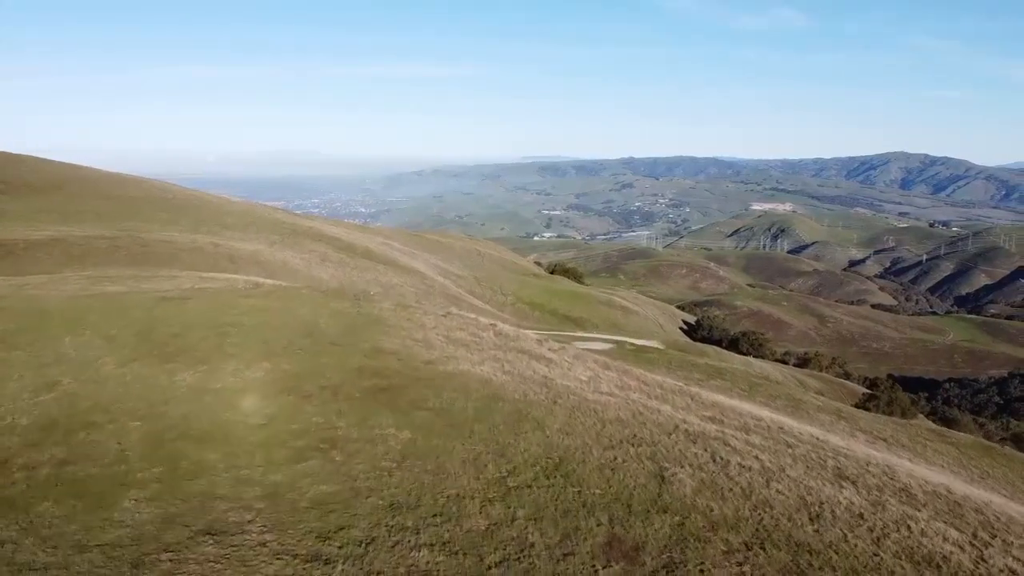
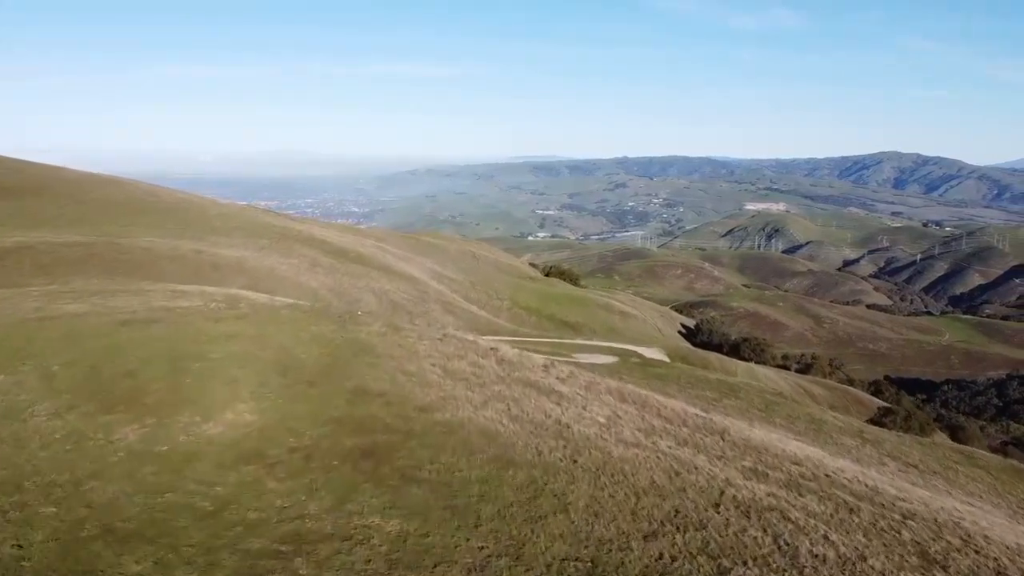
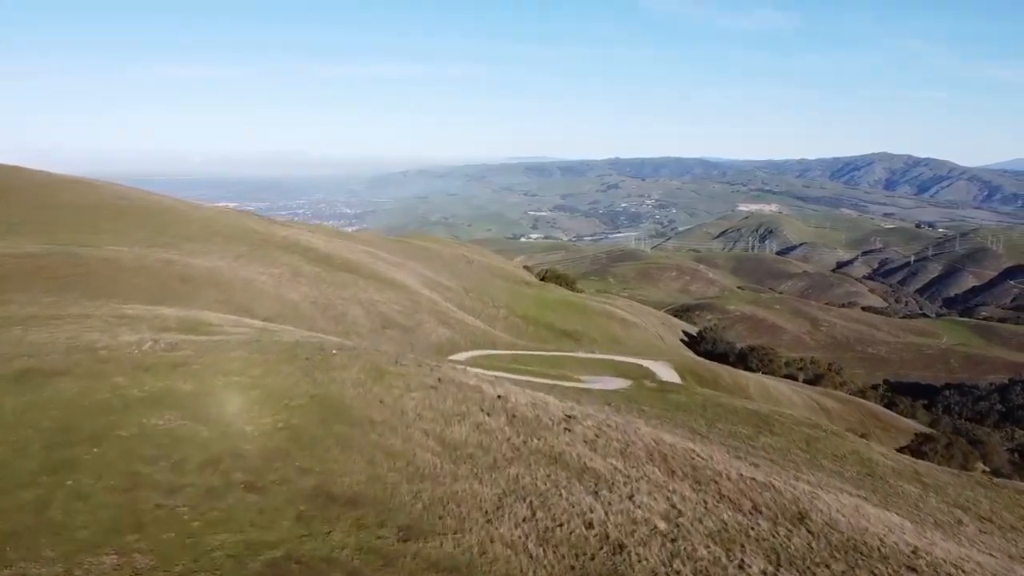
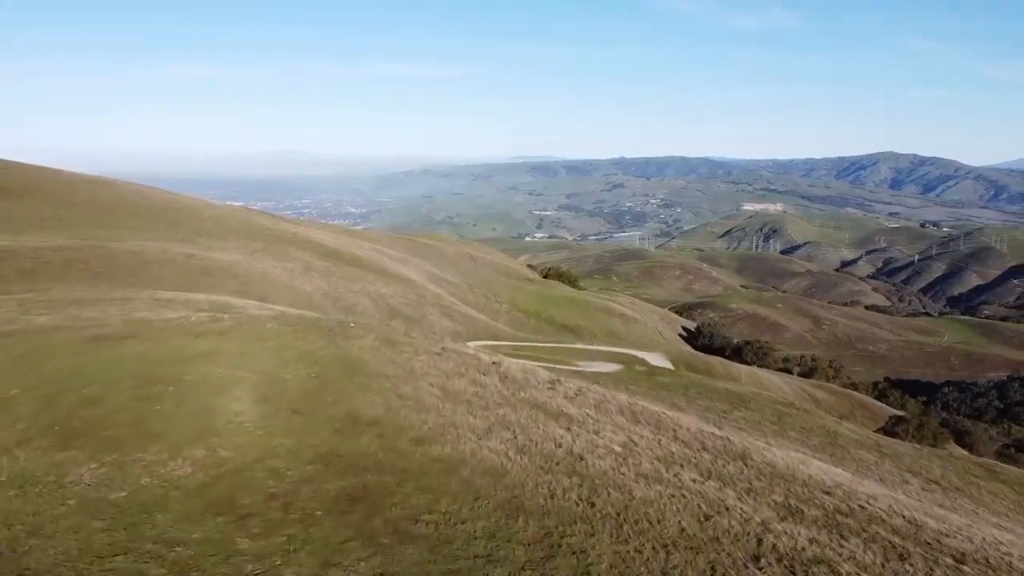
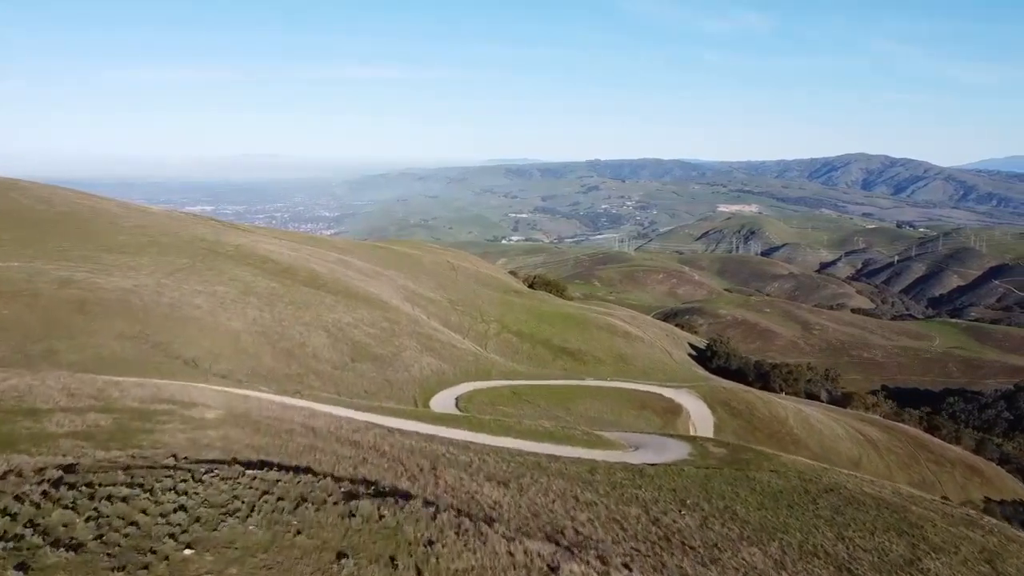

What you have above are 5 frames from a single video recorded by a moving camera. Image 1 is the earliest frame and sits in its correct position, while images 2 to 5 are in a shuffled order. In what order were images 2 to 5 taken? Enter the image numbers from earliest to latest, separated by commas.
2, 4, 3, 5
